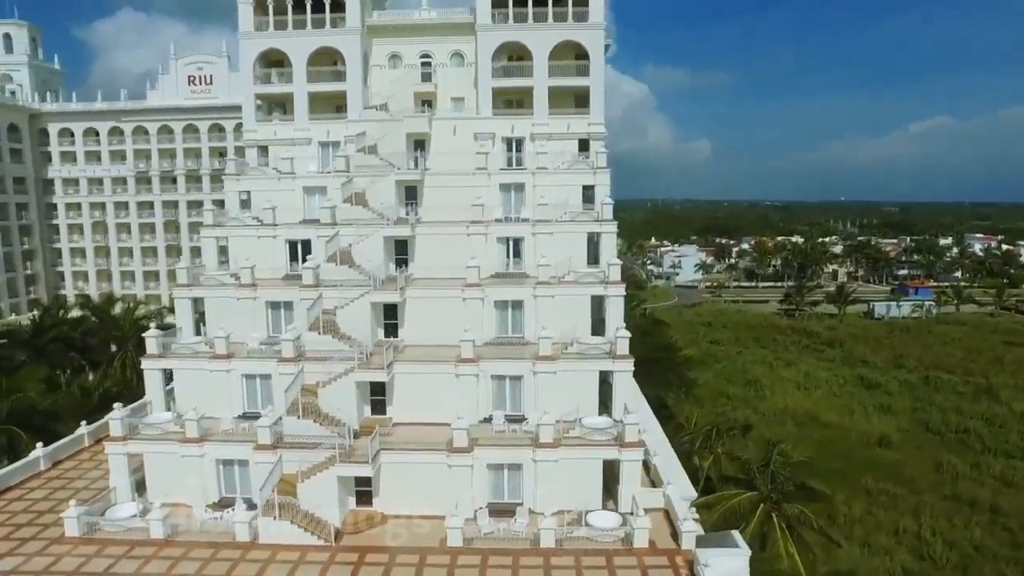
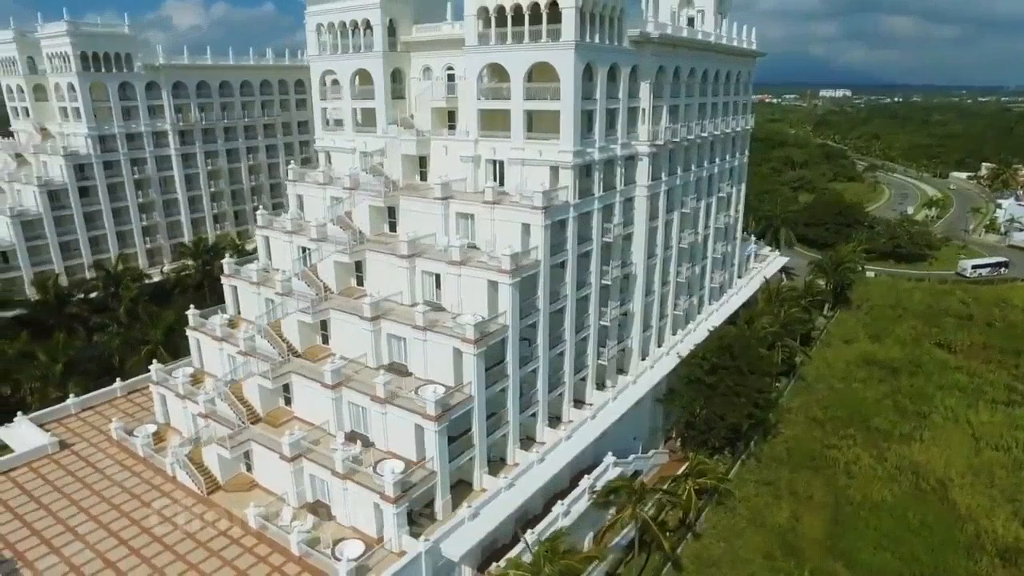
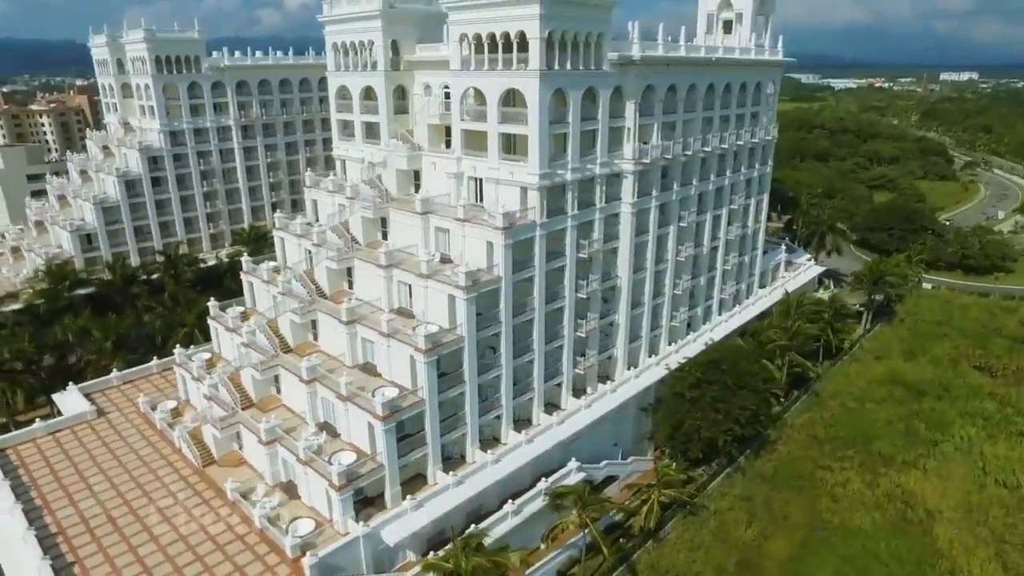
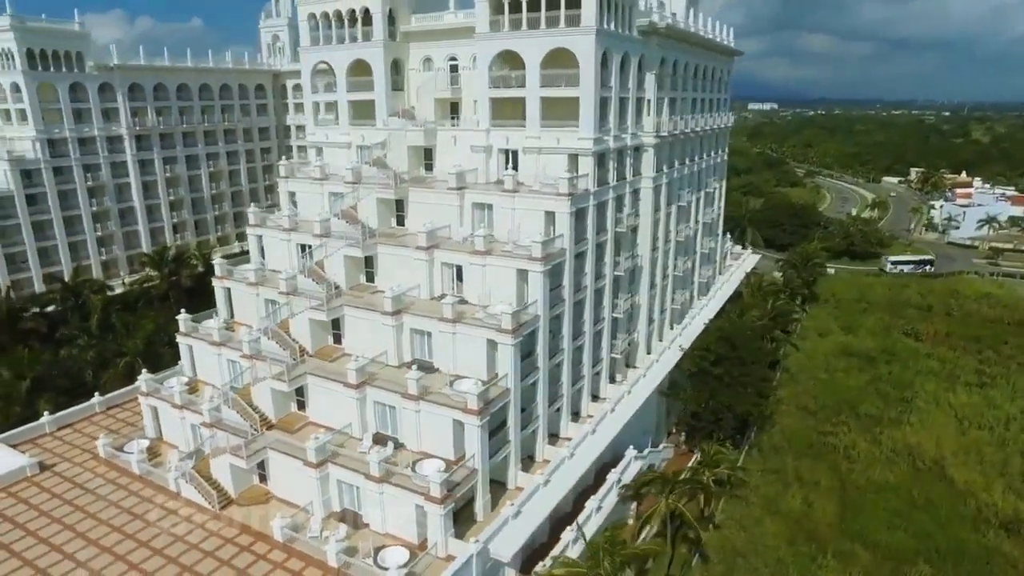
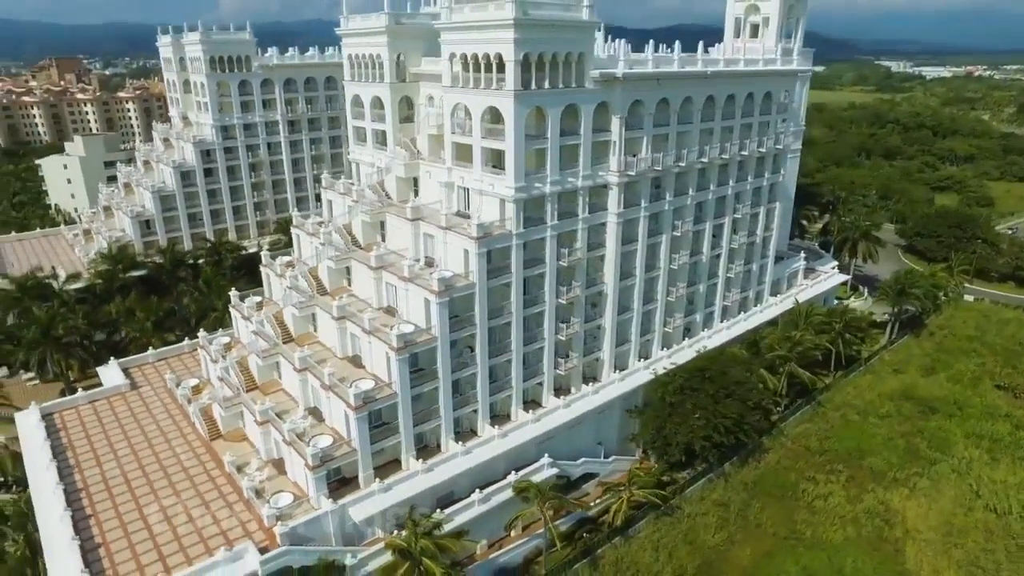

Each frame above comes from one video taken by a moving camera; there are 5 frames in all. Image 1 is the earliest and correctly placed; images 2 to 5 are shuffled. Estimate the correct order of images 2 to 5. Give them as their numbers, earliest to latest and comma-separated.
4, 2, 3, 5
